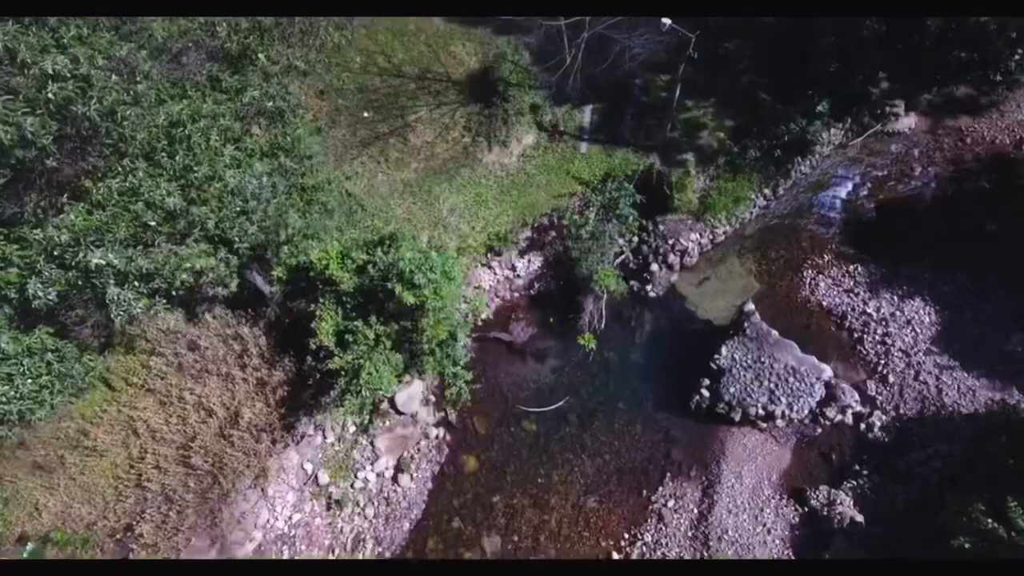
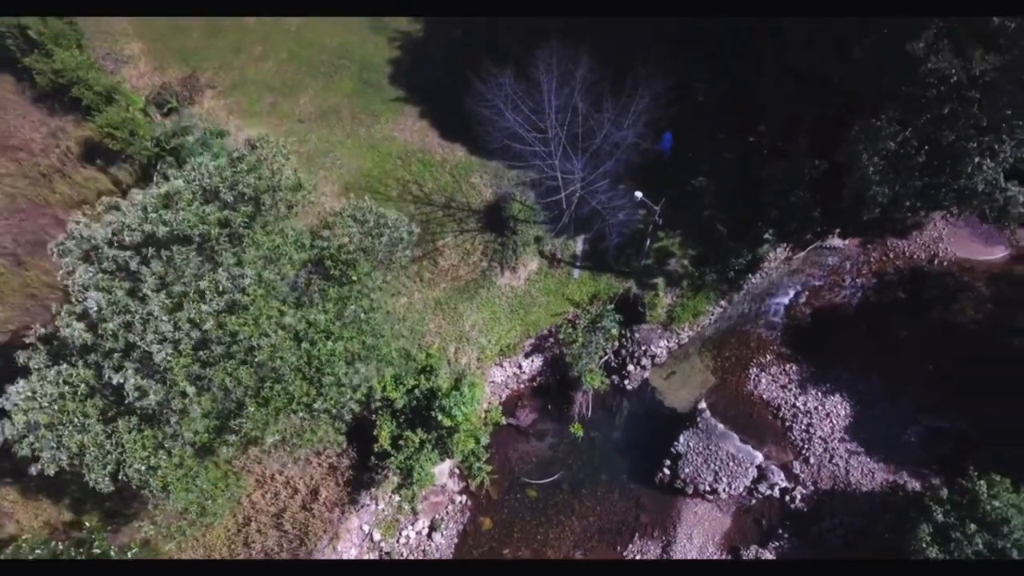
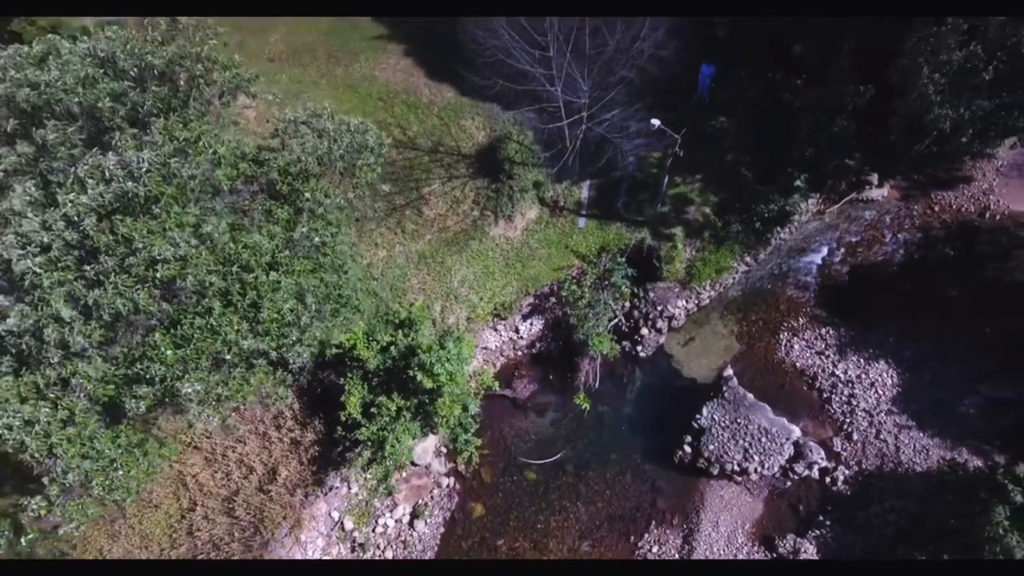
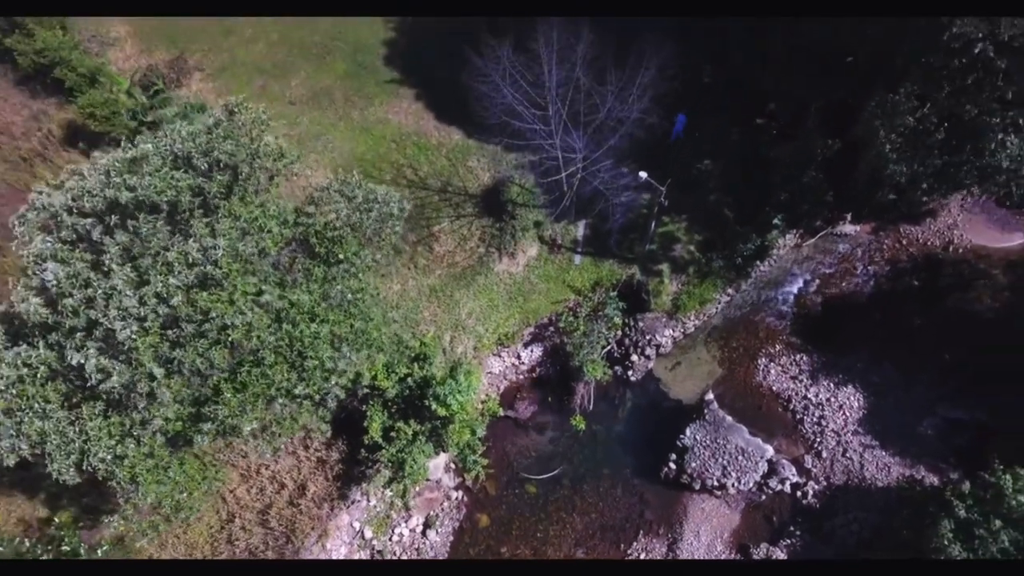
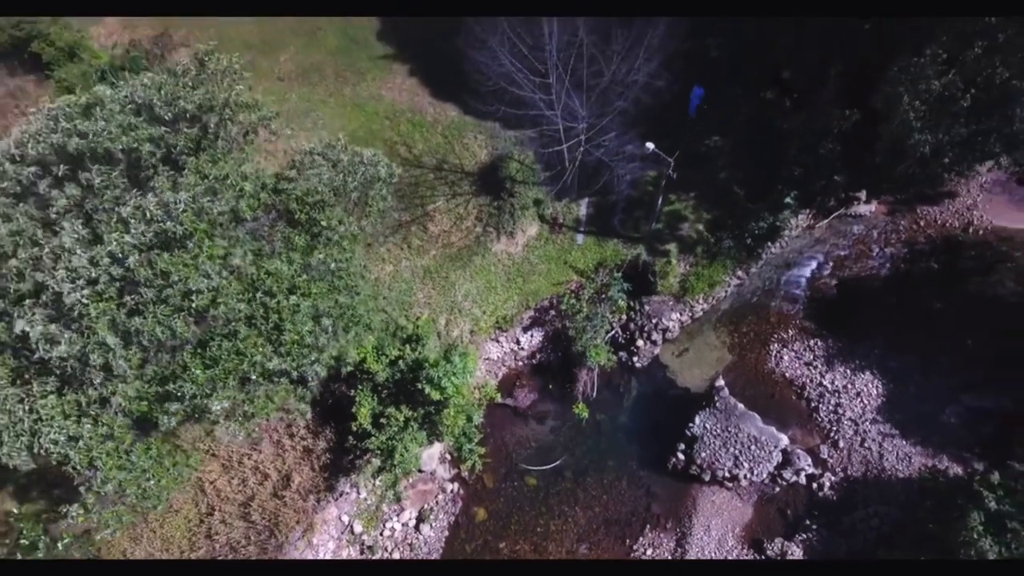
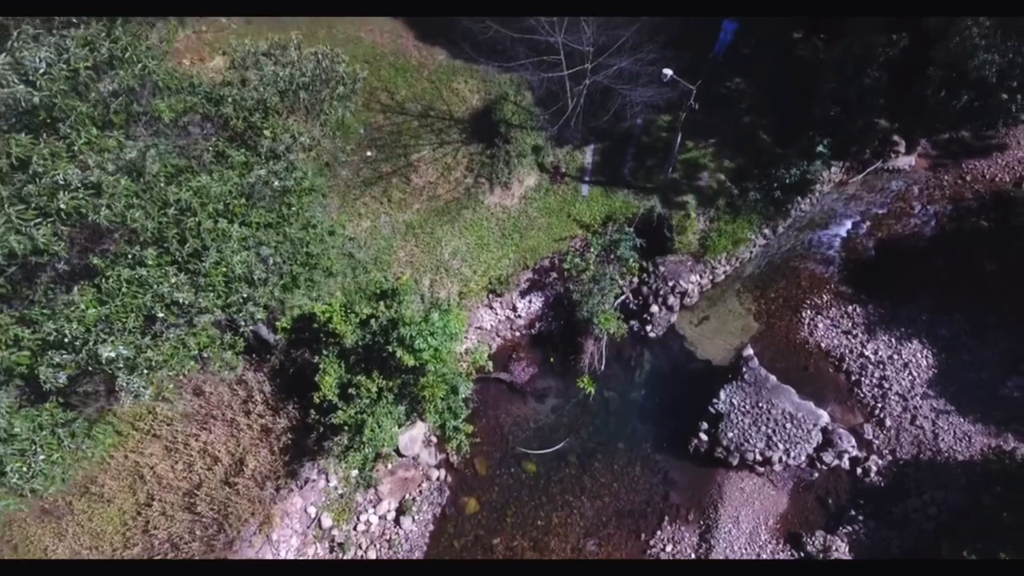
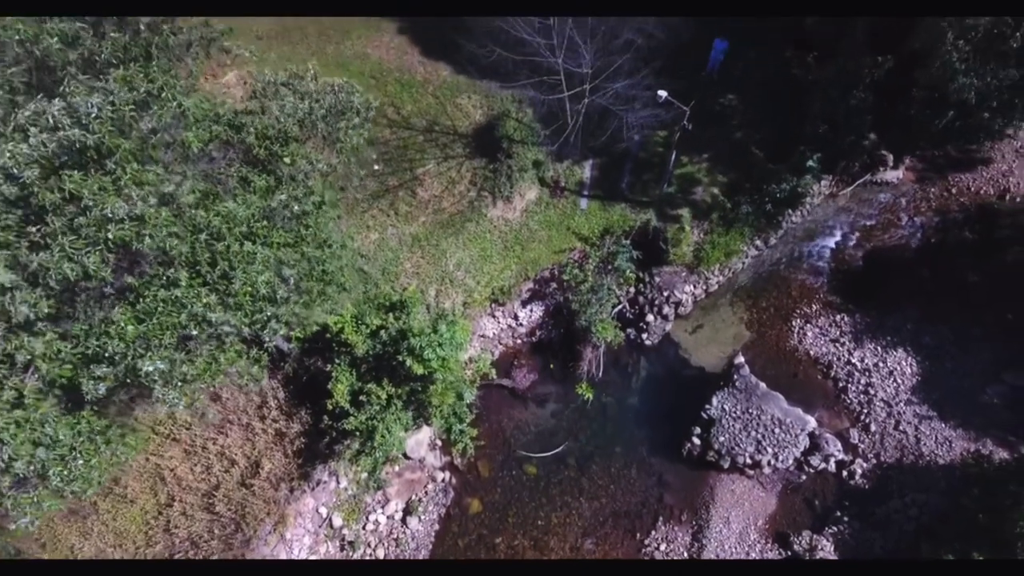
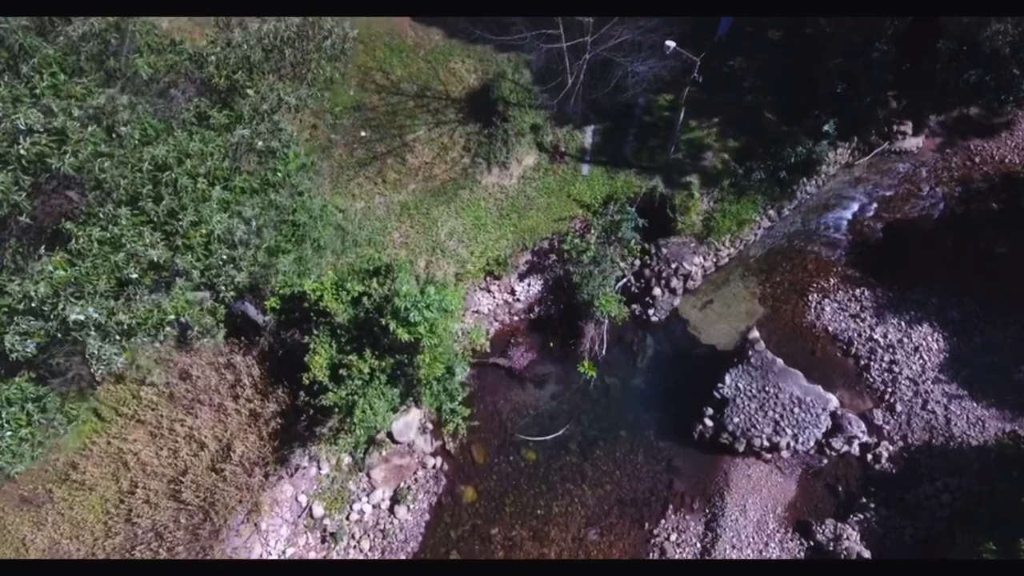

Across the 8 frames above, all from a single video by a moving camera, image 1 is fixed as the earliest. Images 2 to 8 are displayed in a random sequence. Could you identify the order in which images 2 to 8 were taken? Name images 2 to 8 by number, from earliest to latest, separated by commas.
8, 6, 7, 3, 5, 4, 2
